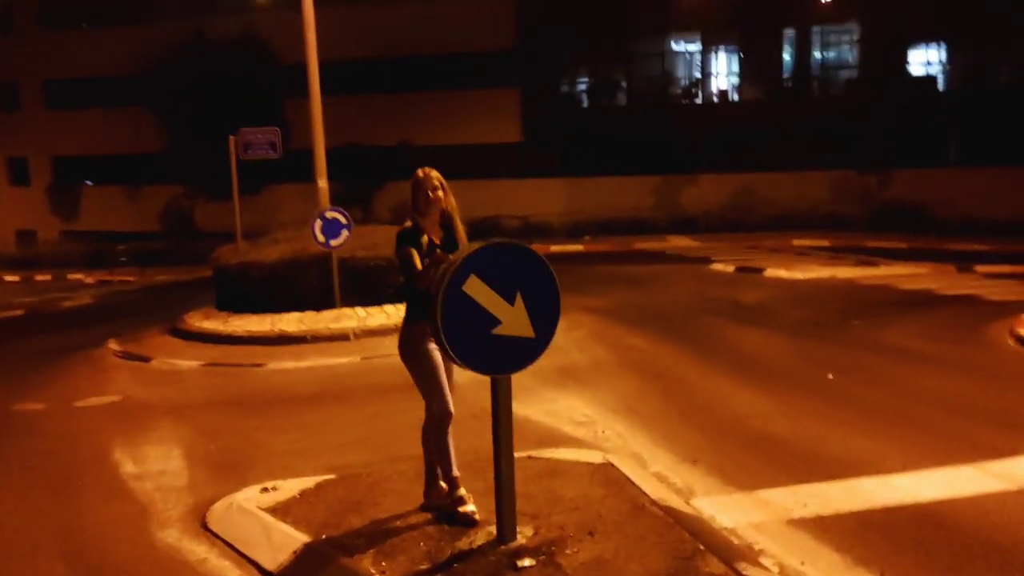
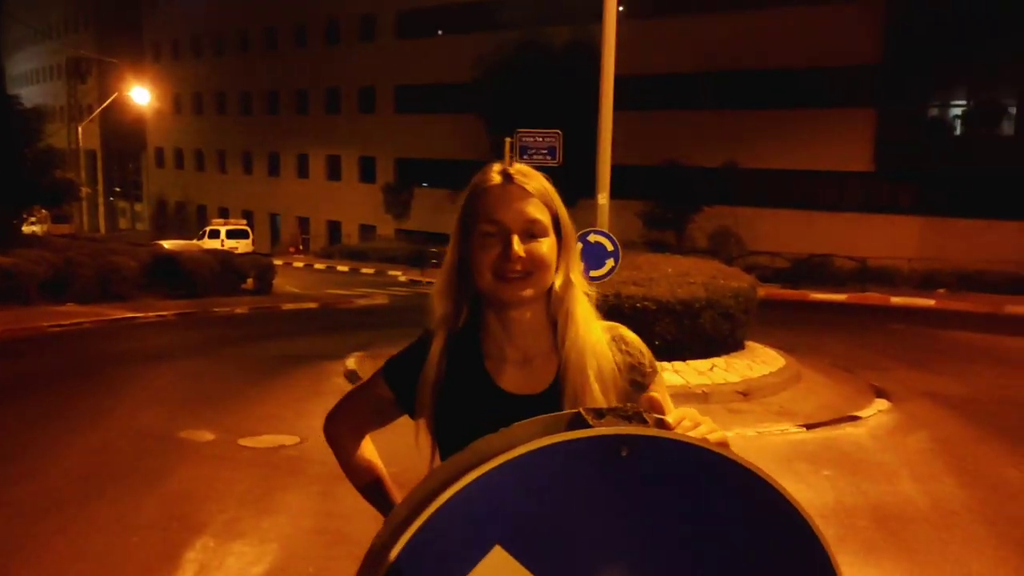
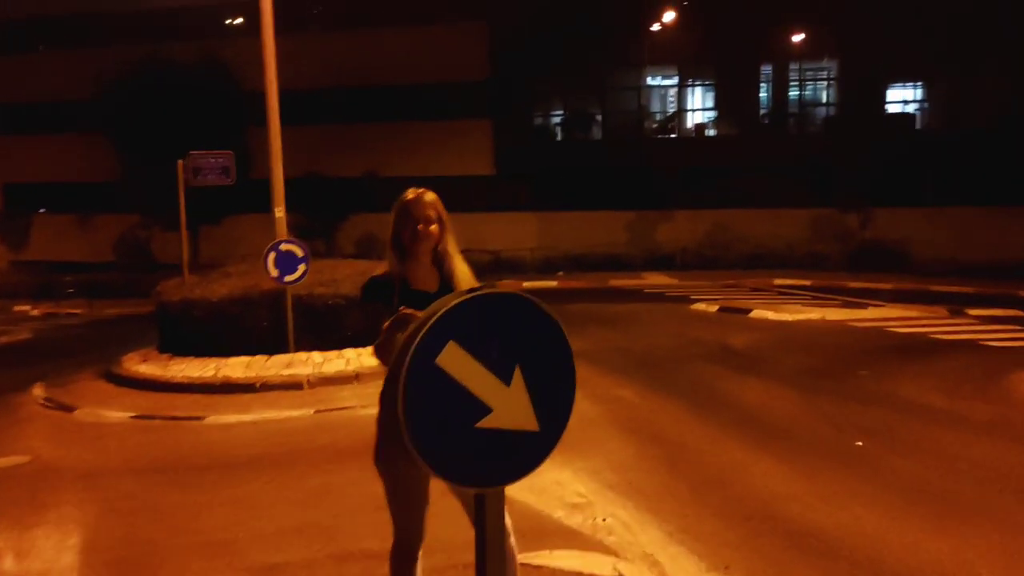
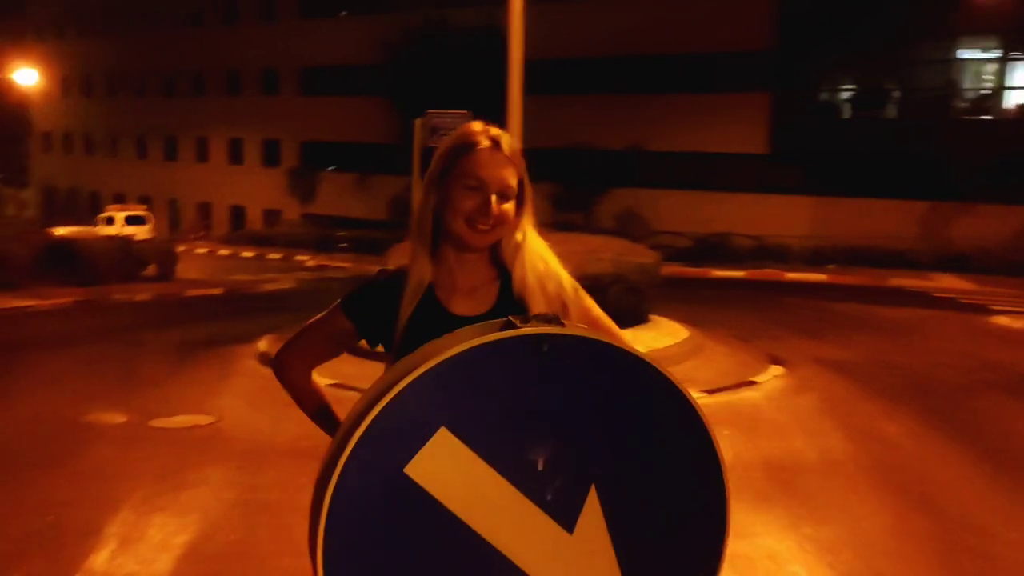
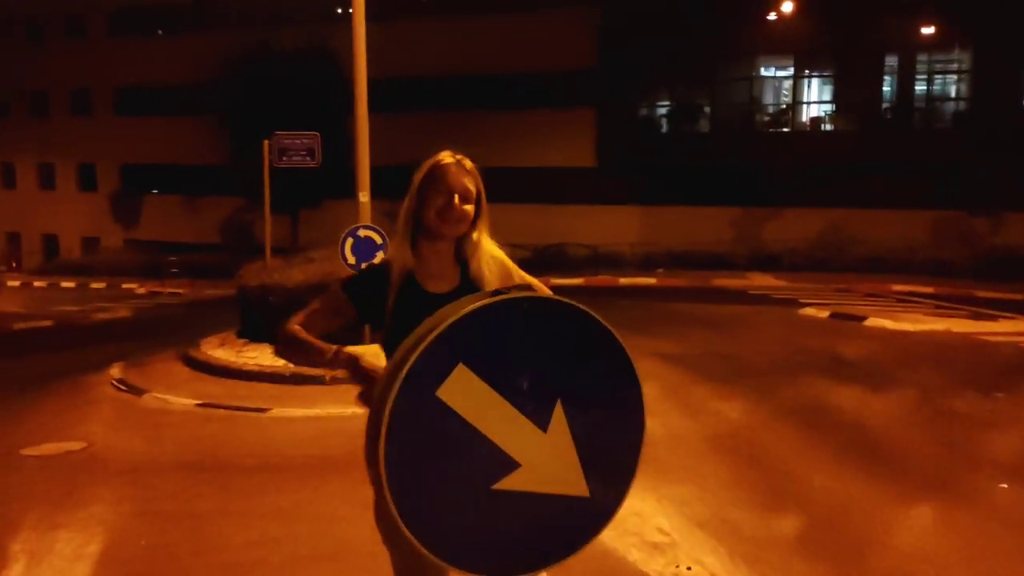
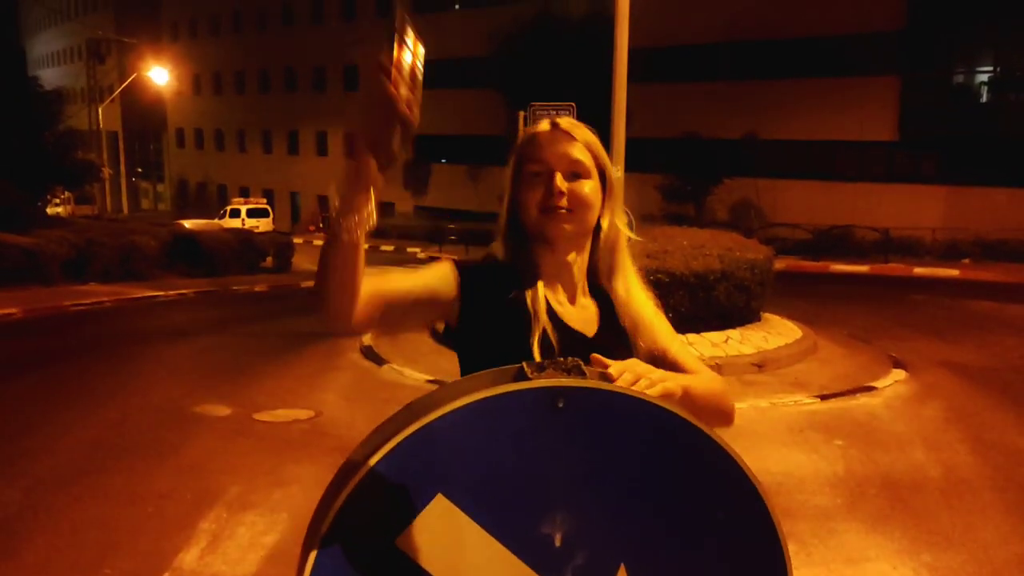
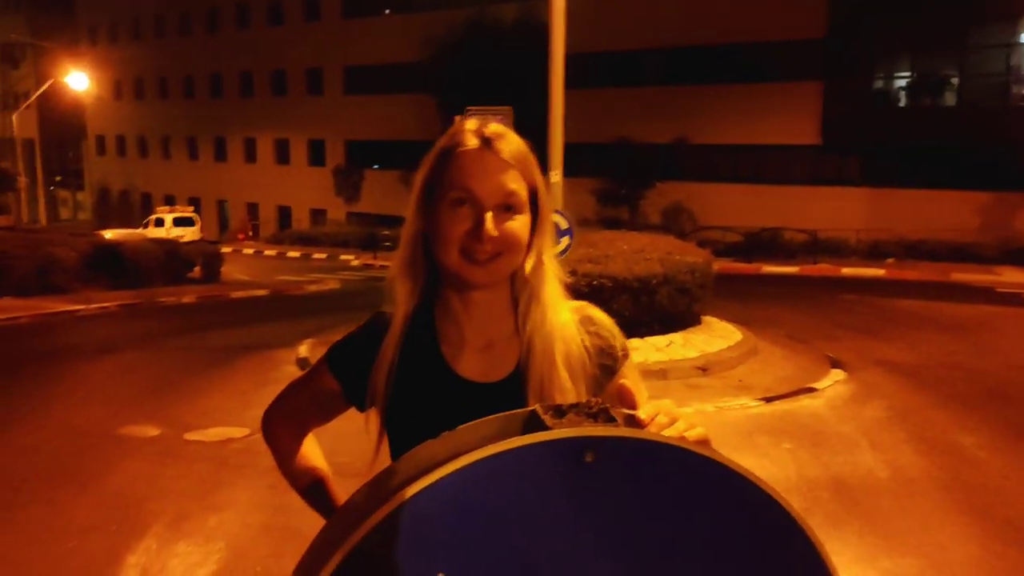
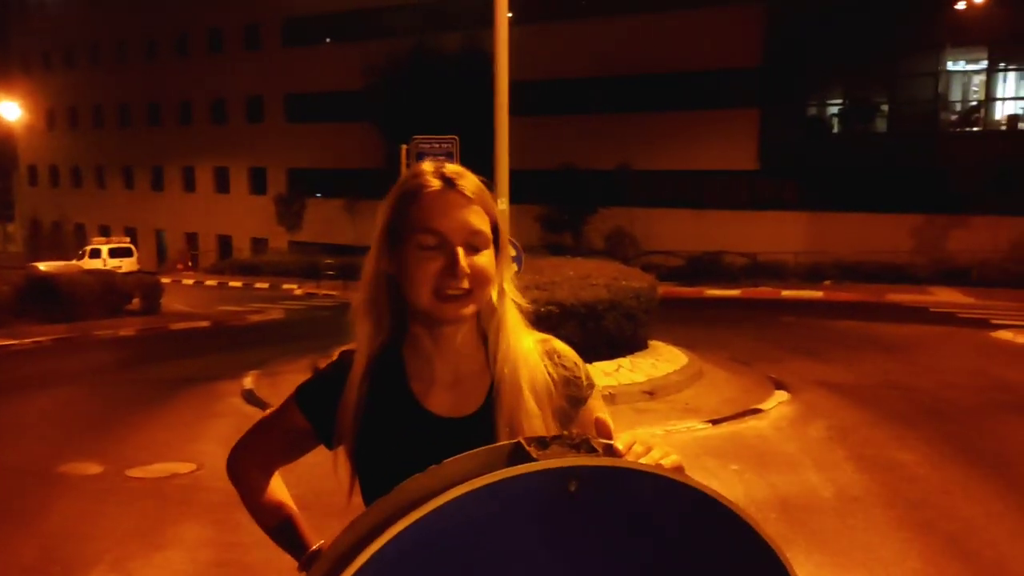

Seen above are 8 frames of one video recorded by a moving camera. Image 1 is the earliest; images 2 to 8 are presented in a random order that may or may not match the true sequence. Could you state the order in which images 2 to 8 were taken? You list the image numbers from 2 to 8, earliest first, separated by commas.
3, 5, 4, 6, 2, 8, 7
